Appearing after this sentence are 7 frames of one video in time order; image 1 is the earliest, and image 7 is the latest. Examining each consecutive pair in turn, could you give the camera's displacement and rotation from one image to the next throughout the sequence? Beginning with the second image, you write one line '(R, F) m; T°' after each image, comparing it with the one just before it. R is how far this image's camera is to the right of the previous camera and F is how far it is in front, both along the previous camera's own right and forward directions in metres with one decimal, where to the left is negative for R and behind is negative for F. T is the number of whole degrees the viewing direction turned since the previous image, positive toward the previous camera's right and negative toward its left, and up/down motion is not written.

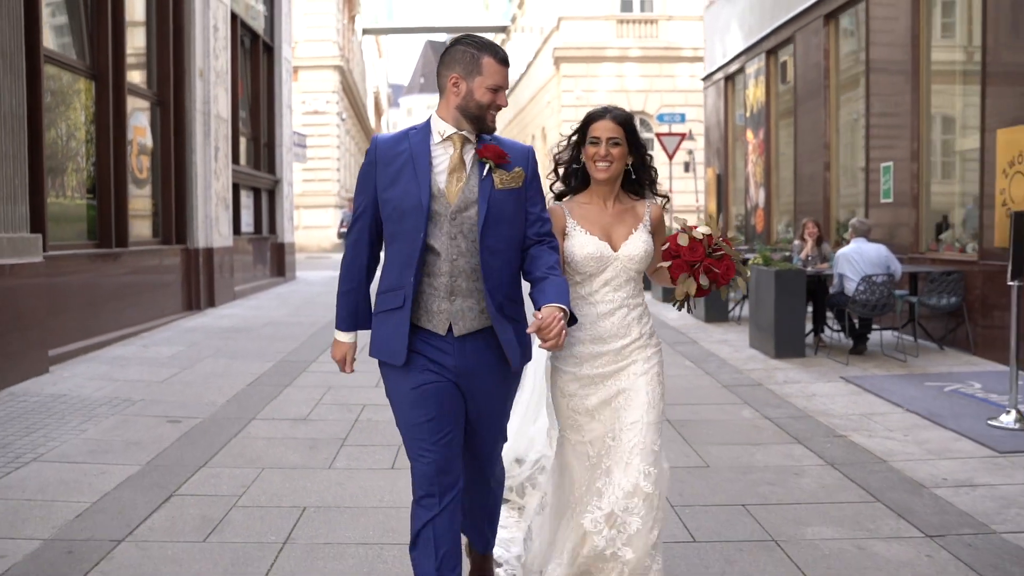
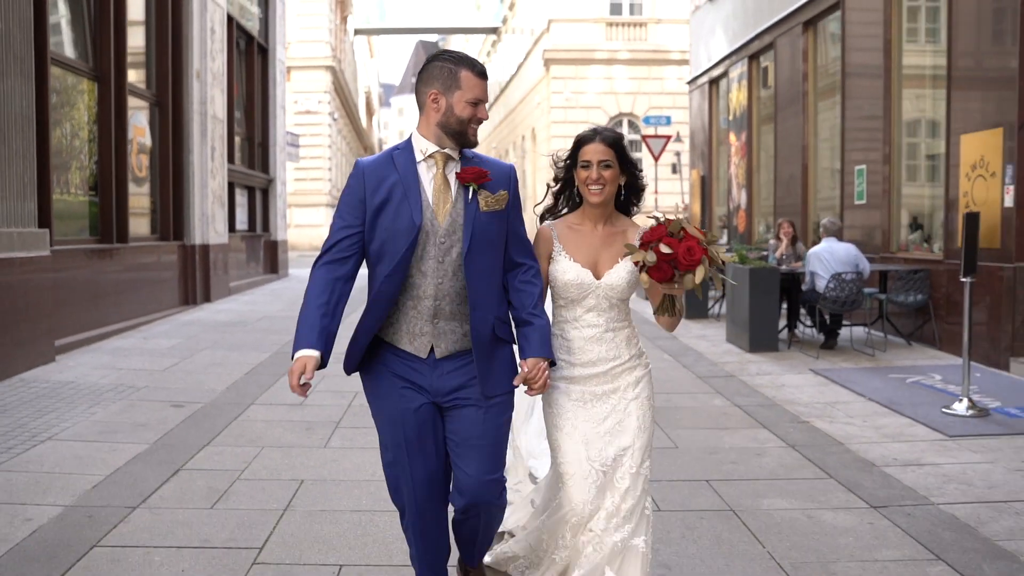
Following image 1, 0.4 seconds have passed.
(0.0, -0.4) m; +1°
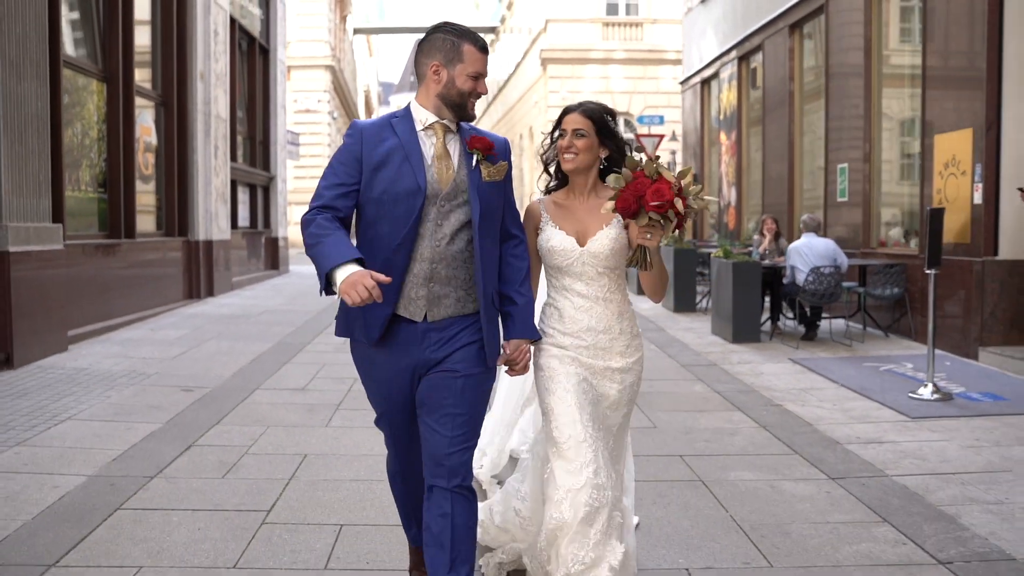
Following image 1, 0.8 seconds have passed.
(+0.1, -0.4) m; 0°
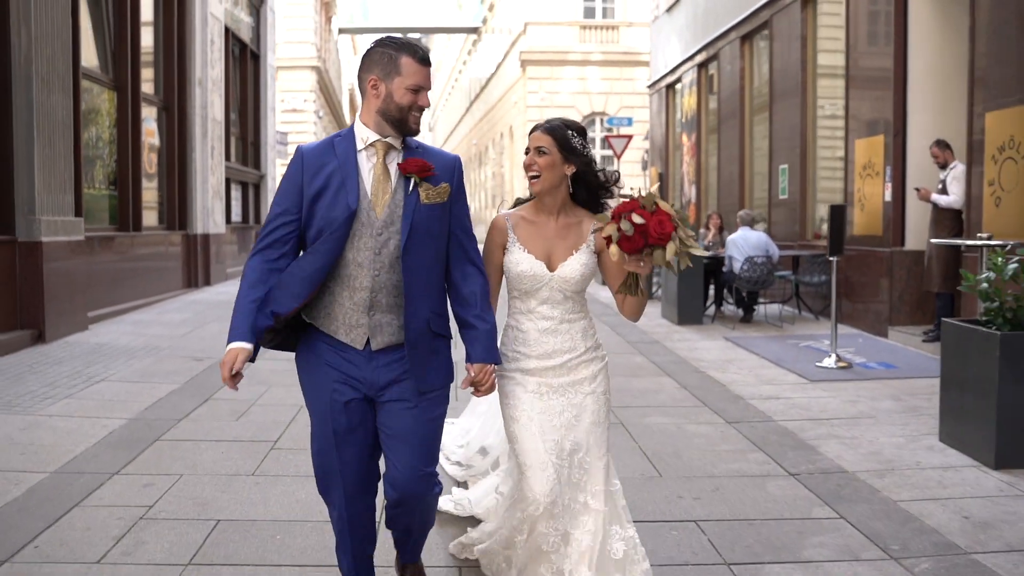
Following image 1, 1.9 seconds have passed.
(+0.2, -1.3) m; +1°
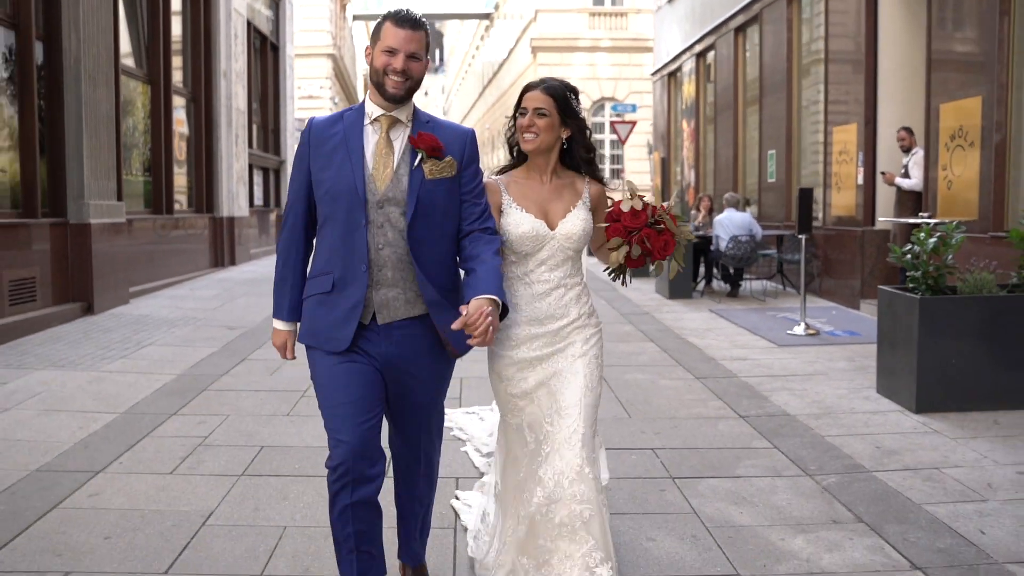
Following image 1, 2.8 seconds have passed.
(+0.1, -1.0) m; -1°
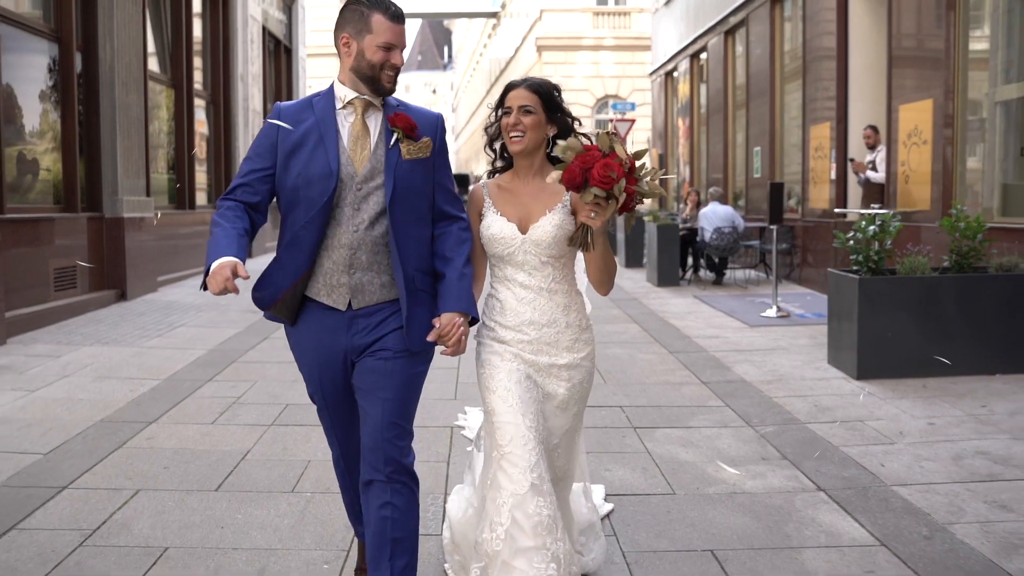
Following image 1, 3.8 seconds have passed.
(+0.1, -1.0) m; -1°
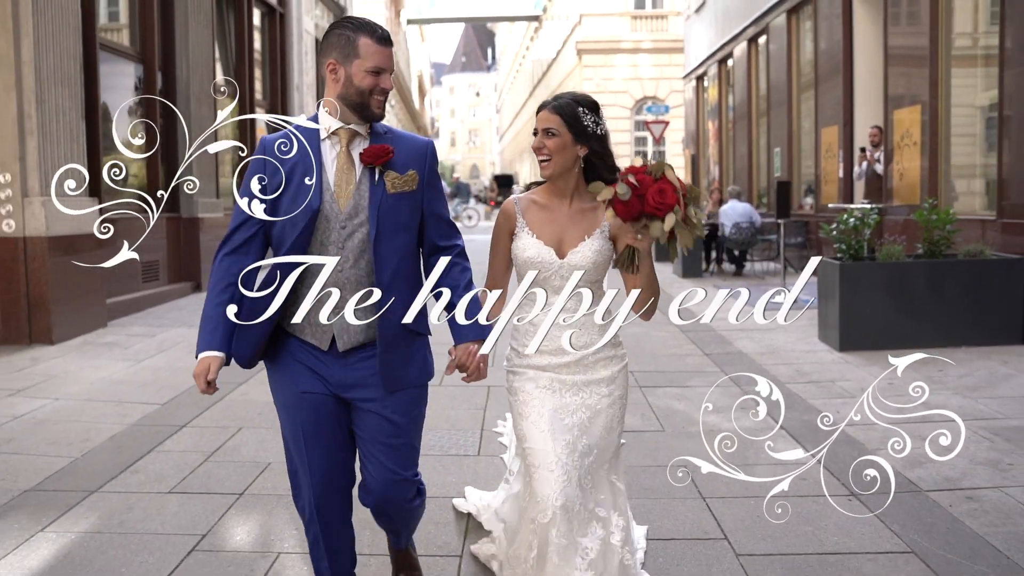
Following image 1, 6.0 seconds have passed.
(+0.1, -1.3) m; -3°
